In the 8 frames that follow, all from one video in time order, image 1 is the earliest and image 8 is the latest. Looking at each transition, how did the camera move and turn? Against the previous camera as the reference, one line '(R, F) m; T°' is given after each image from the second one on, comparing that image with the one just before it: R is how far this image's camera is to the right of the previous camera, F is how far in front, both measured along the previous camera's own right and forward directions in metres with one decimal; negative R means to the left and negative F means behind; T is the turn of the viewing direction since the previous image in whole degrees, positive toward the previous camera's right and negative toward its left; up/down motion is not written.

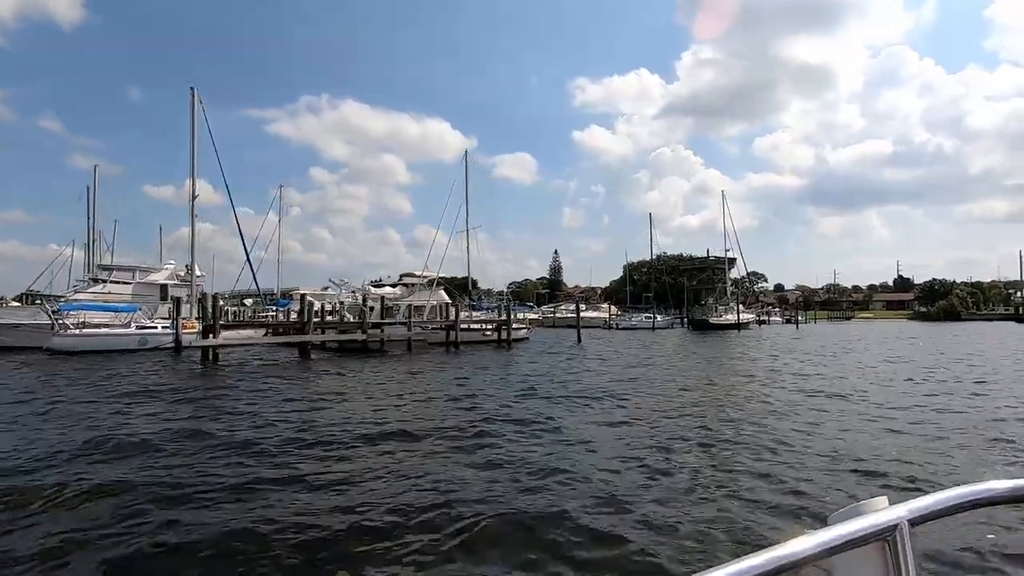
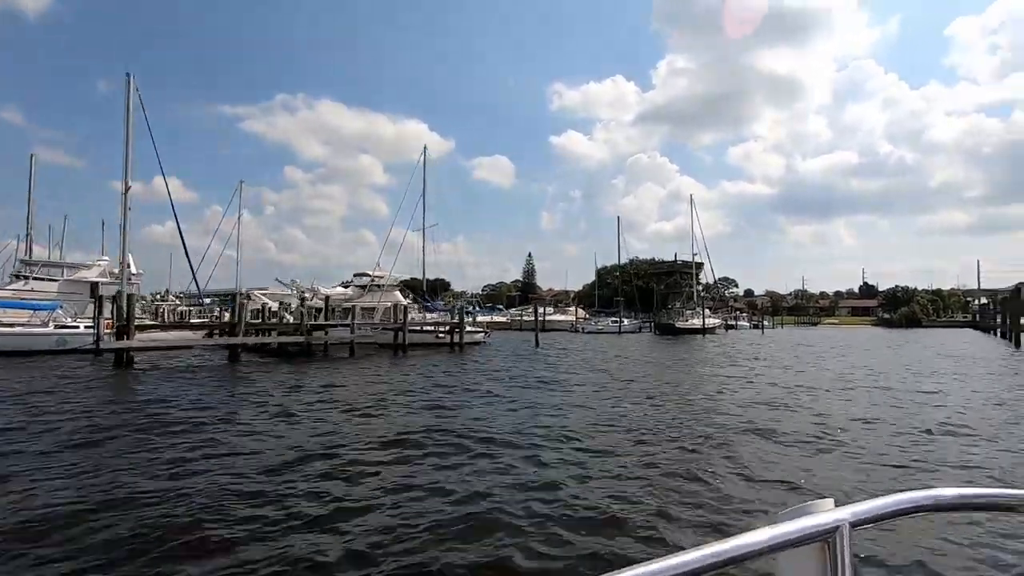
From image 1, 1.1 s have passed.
(+0.9, +1.1) m; +3°
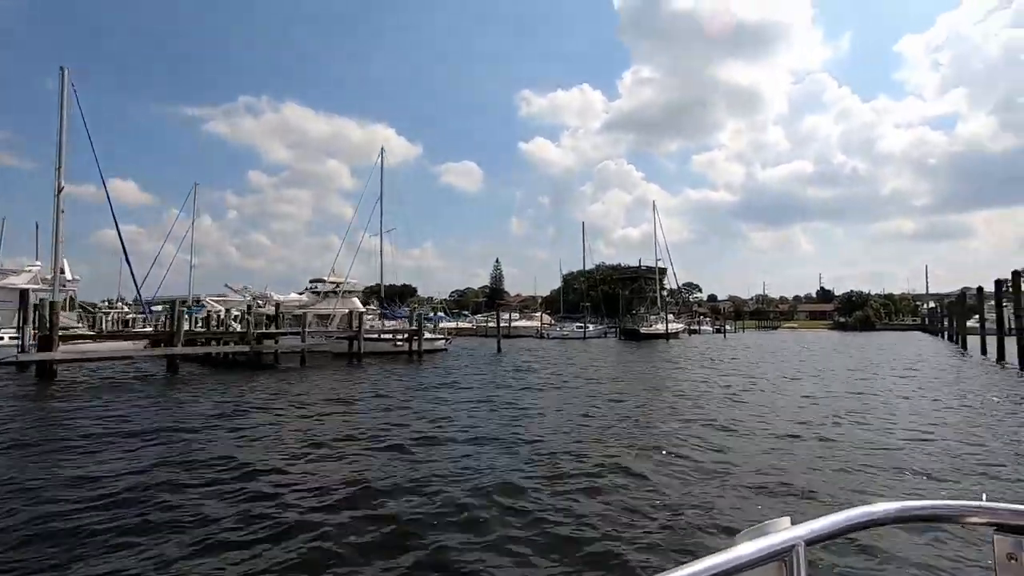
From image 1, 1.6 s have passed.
(+0.3, +0.5) m; +3°
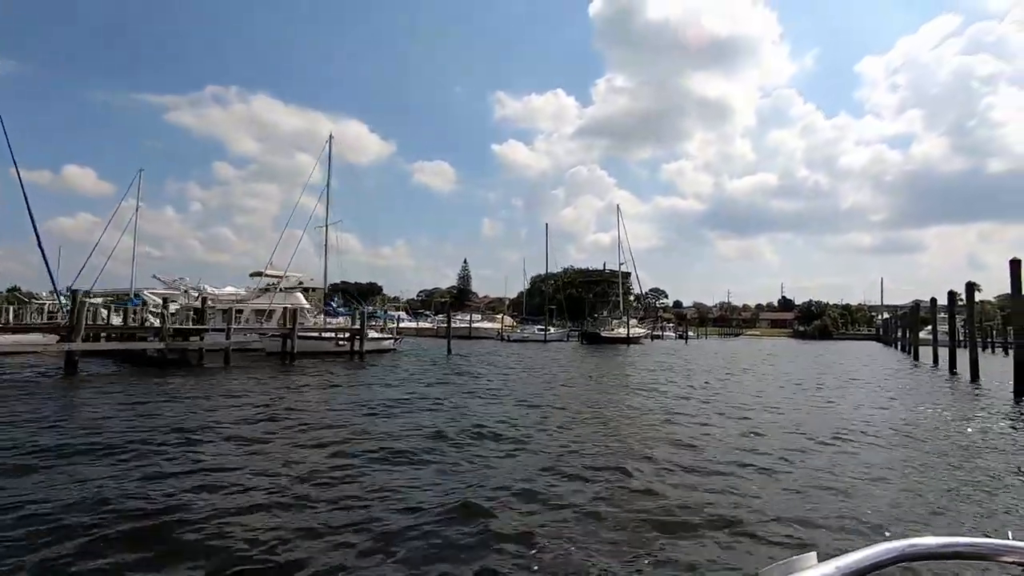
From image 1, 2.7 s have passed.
(+0.7, +1.2) m; +3°
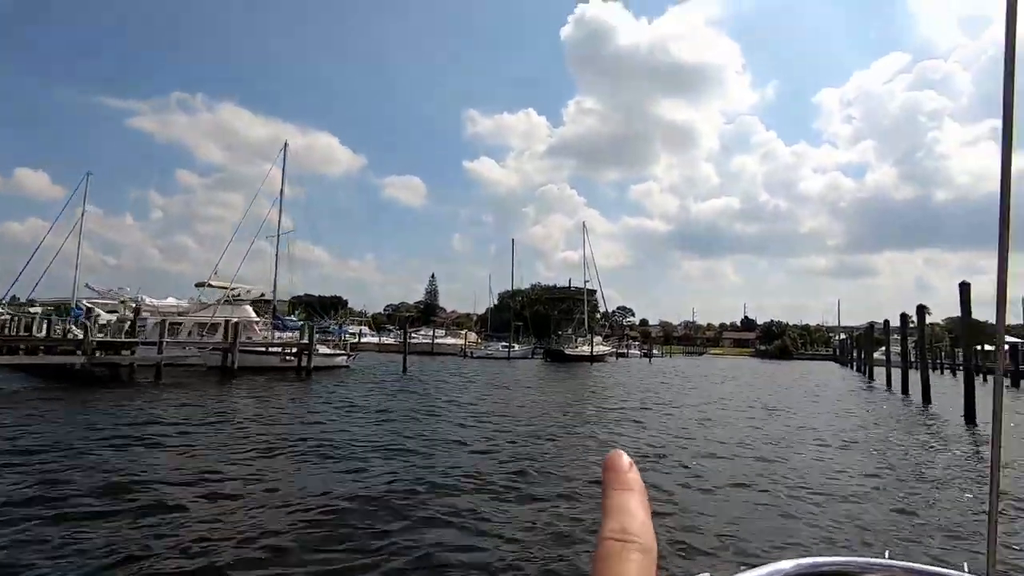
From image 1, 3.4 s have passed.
(+0.4, +0.6) m; +3°
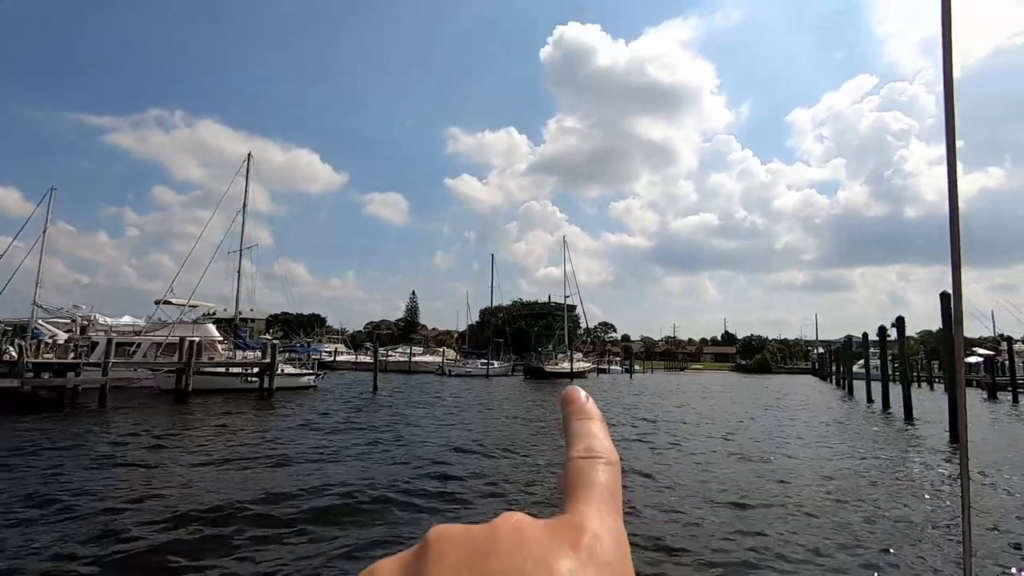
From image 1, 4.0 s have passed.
(+0.3, +0.7) m; +2°
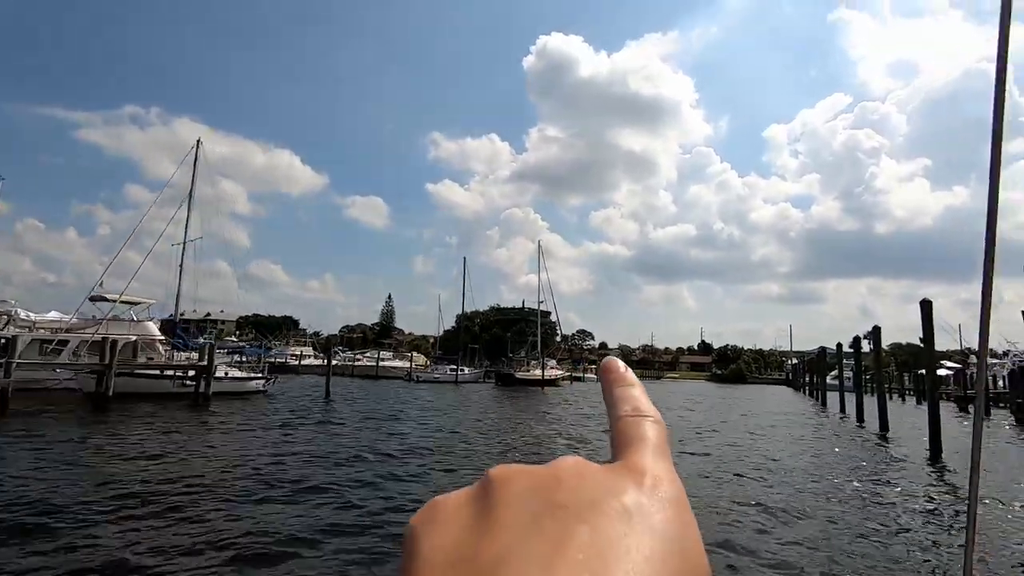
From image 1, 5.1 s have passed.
(+0.5, +1.2) m; +2°
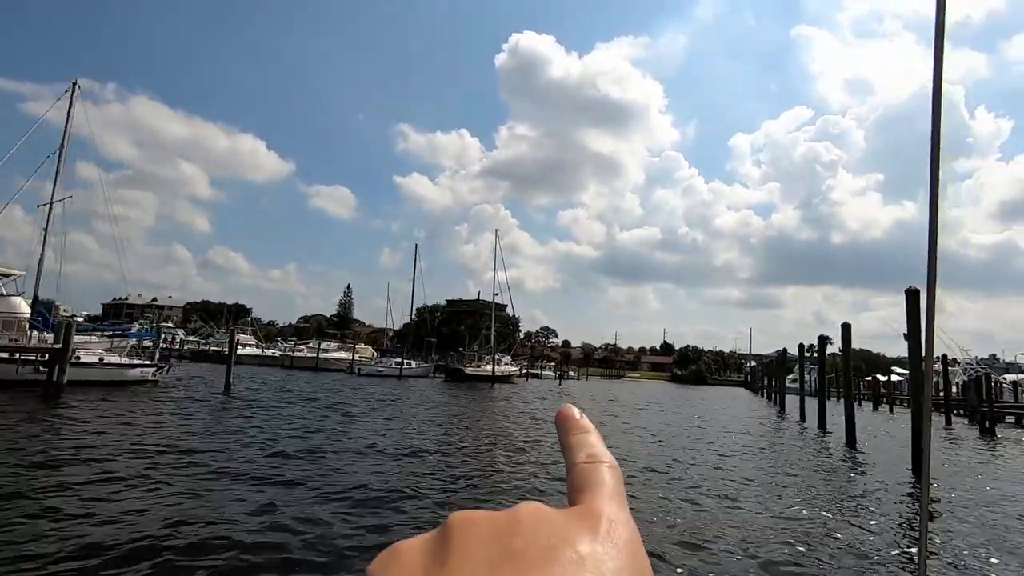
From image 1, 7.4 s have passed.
(+0.8, +2.4) m; +4°
